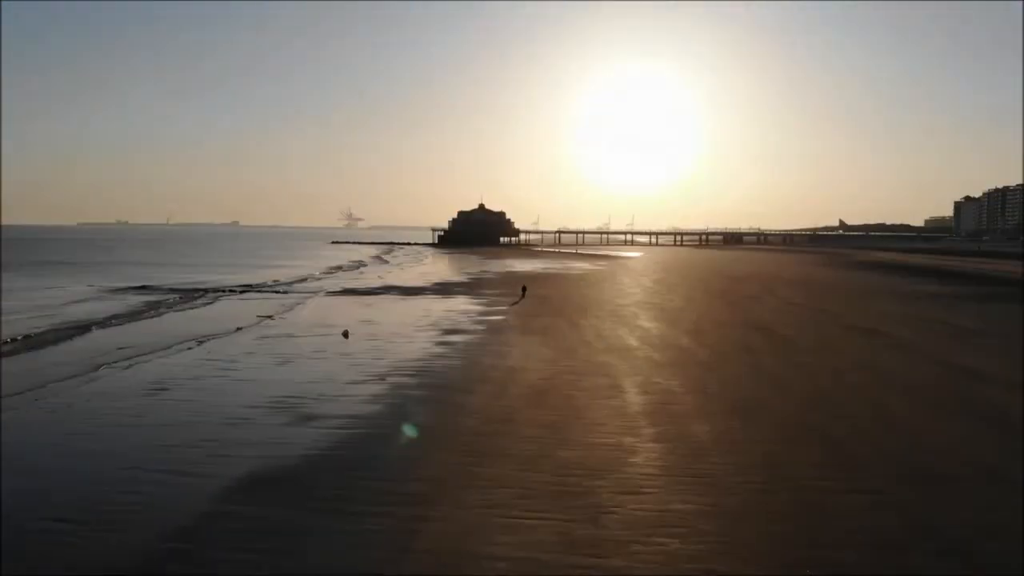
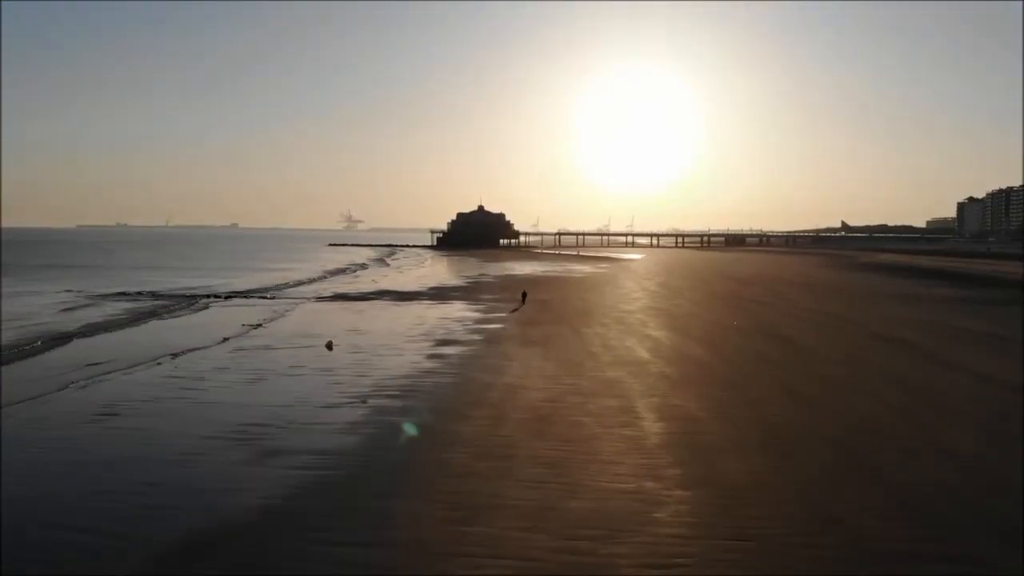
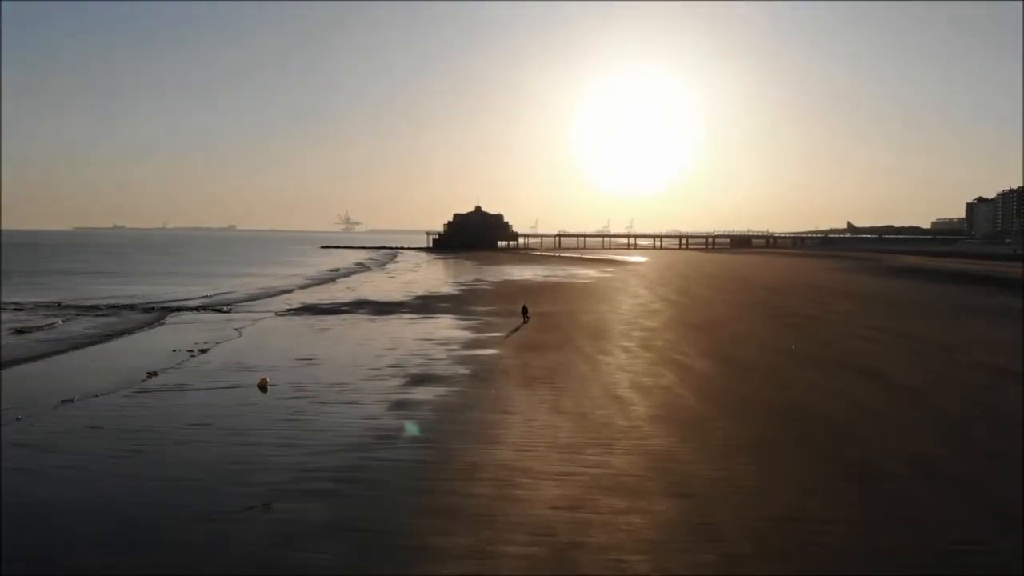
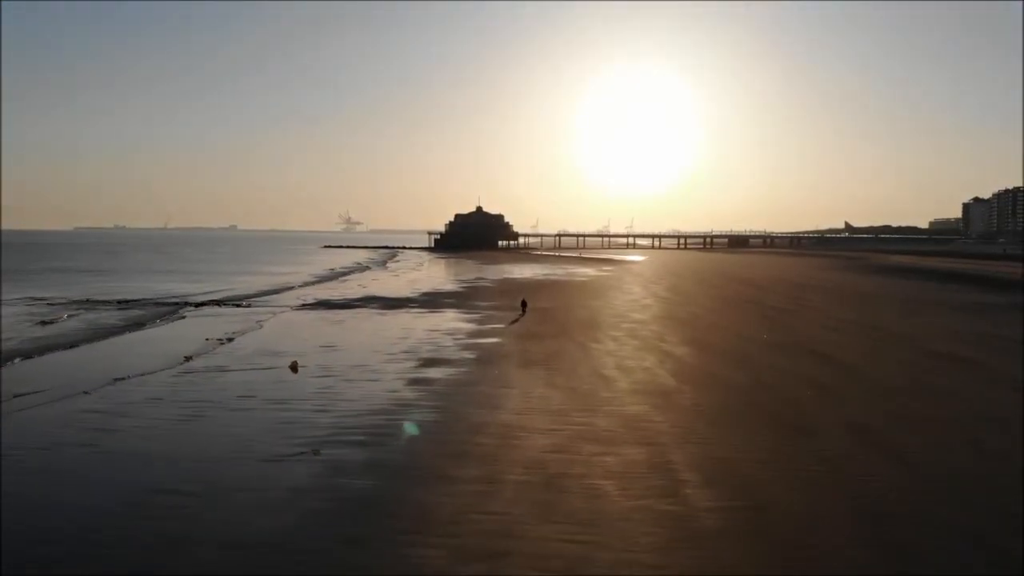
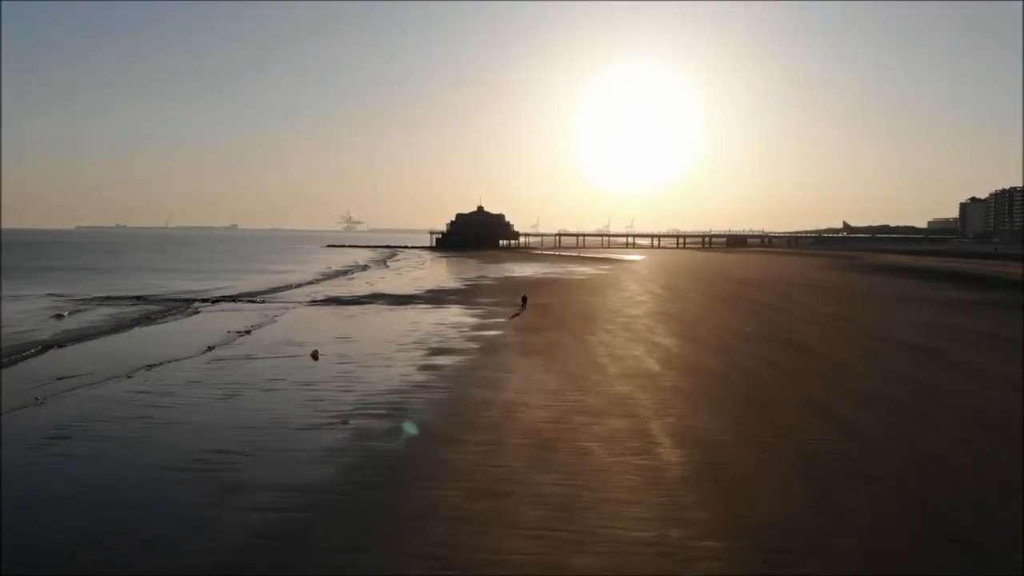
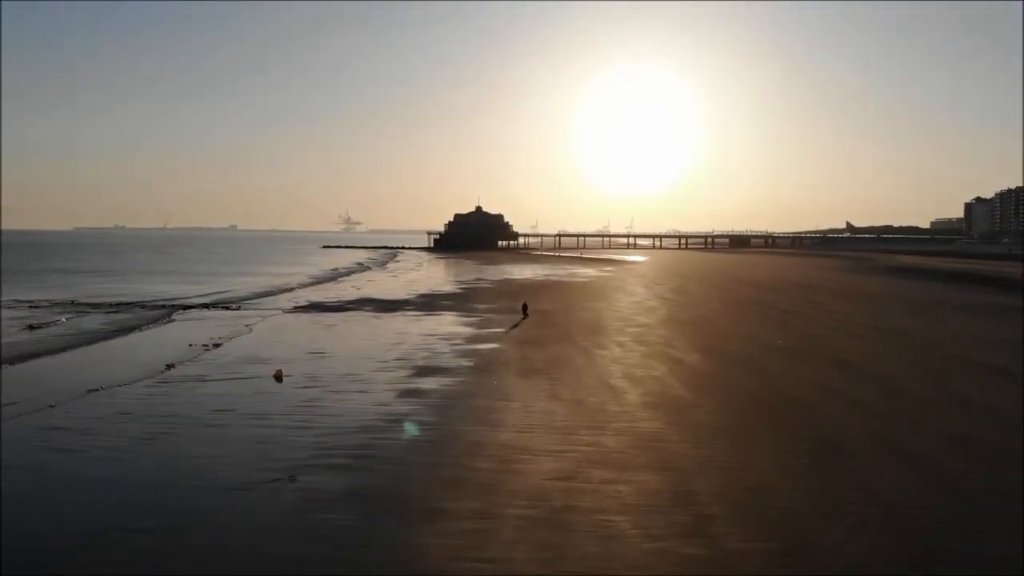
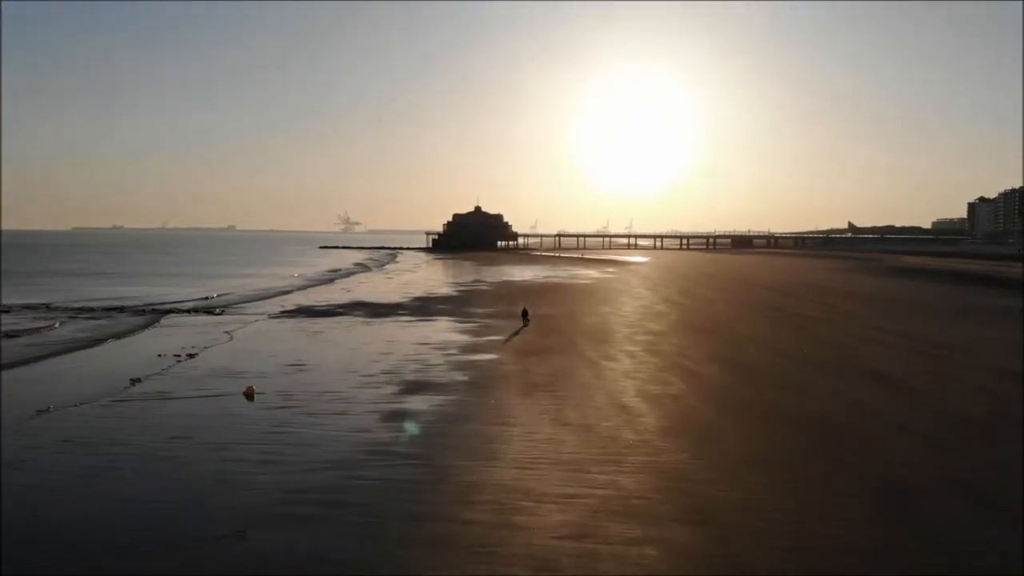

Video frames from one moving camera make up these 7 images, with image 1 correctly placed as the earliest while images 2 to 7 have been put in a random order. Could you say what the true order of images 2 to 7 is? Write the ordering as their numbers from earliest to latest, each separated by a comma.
2, 5, 4, 6, 3, 7
